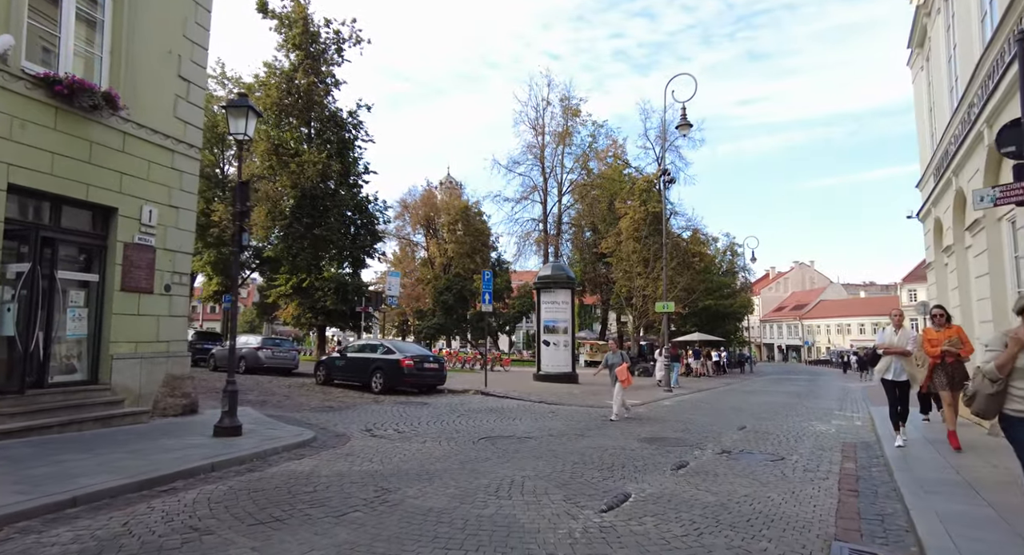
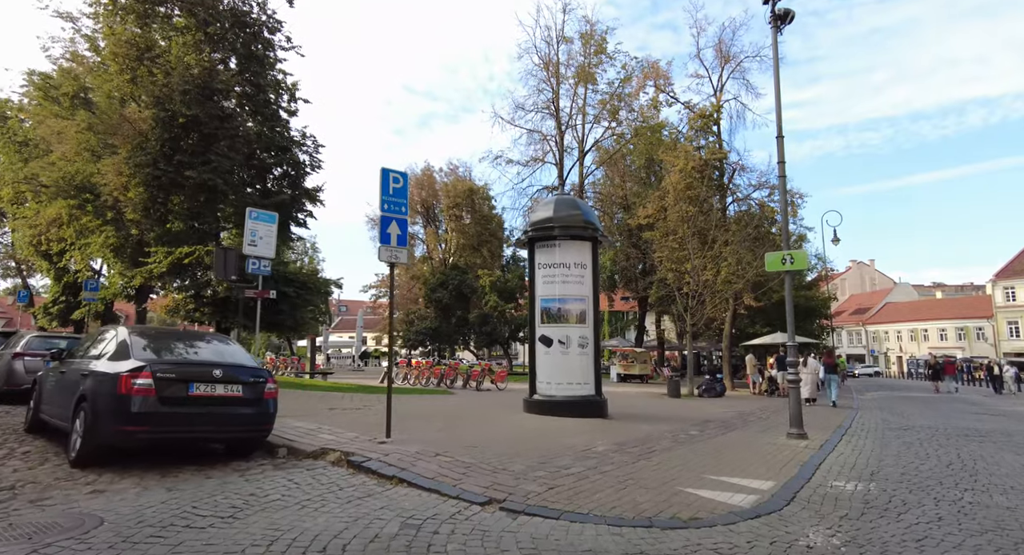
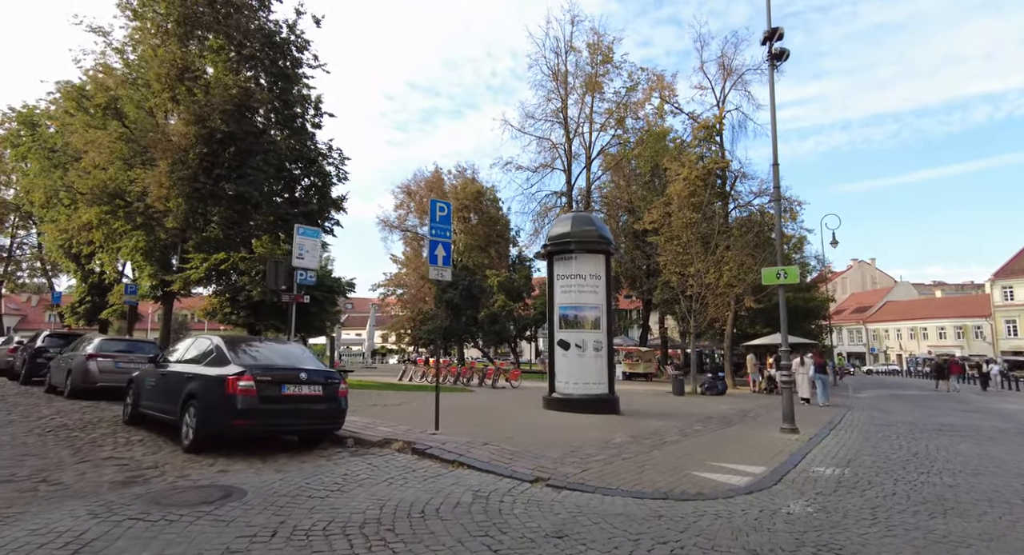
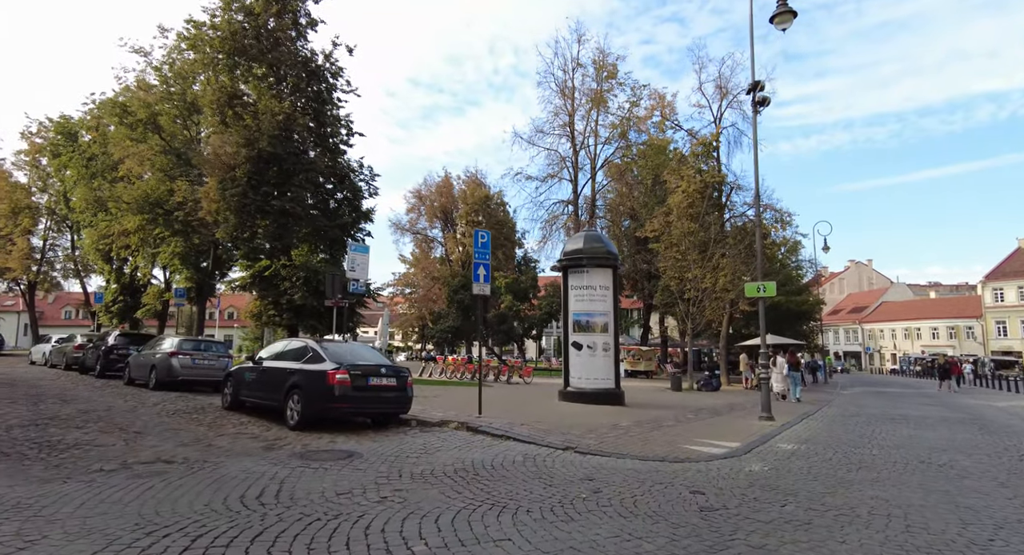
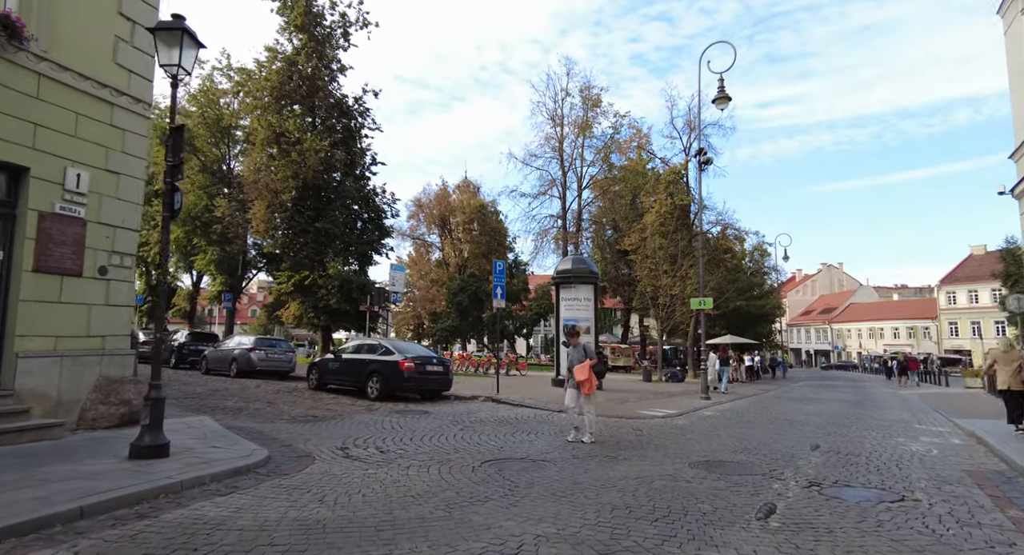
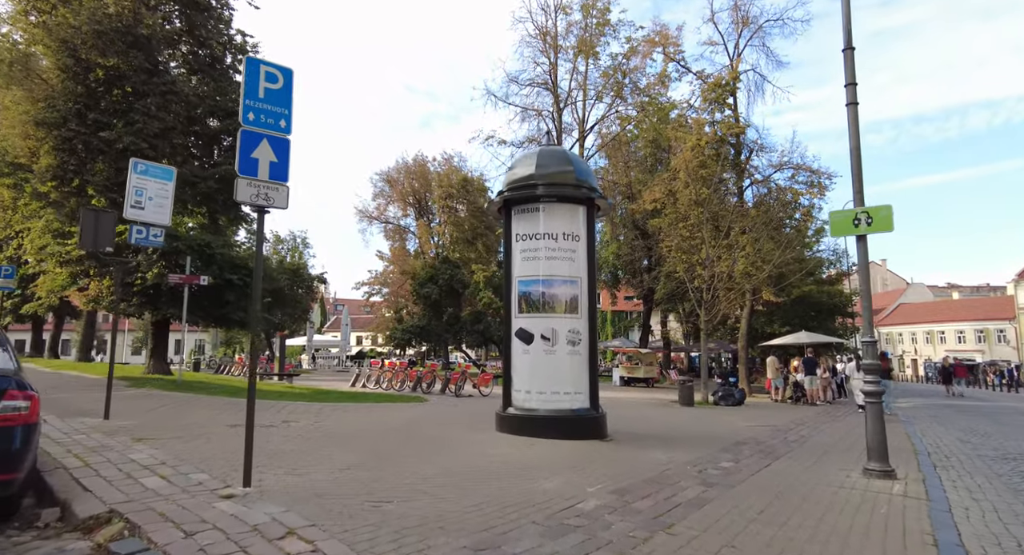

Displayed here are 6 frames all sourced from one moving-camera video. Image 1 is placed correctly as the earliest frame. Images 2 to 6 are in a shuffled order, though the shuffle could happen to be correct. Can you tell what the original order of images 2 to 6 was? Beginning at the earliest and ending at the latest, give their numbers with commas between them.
5, 4, 3, 2, 6
